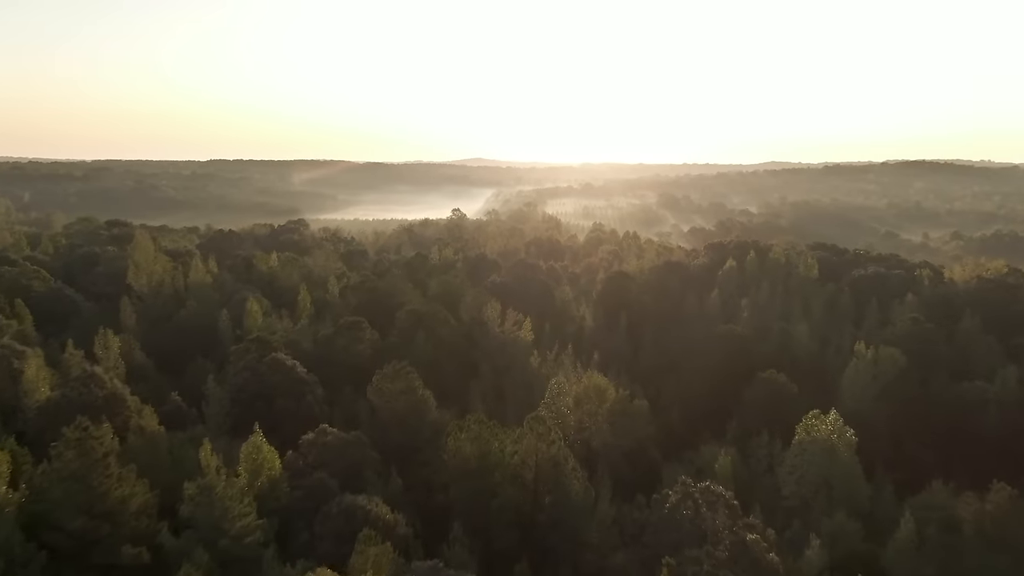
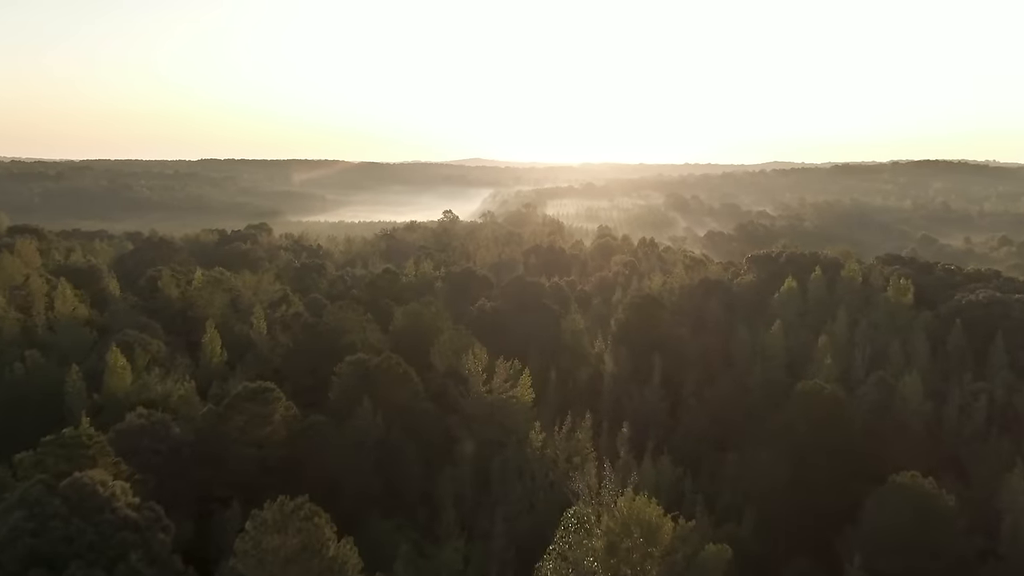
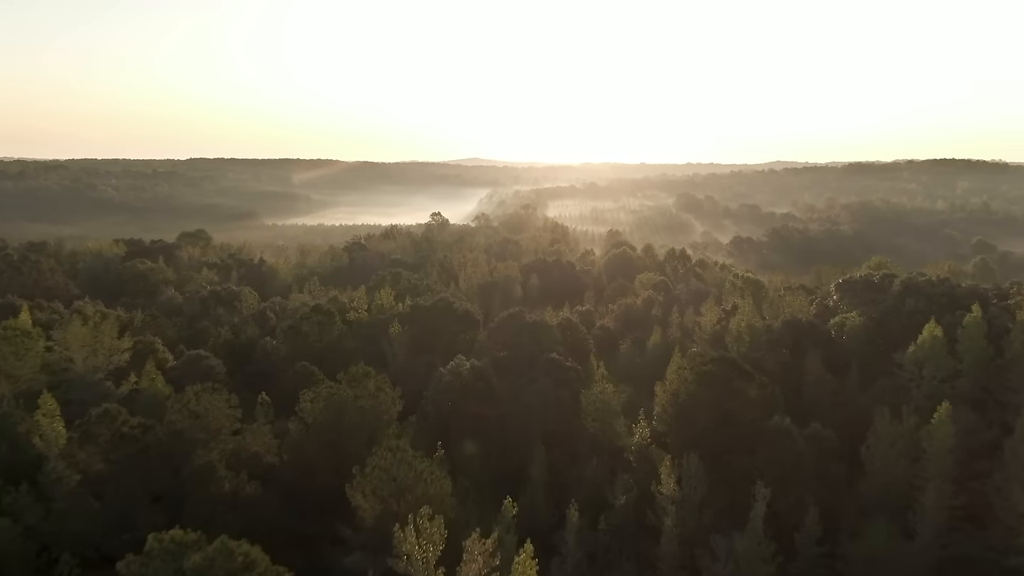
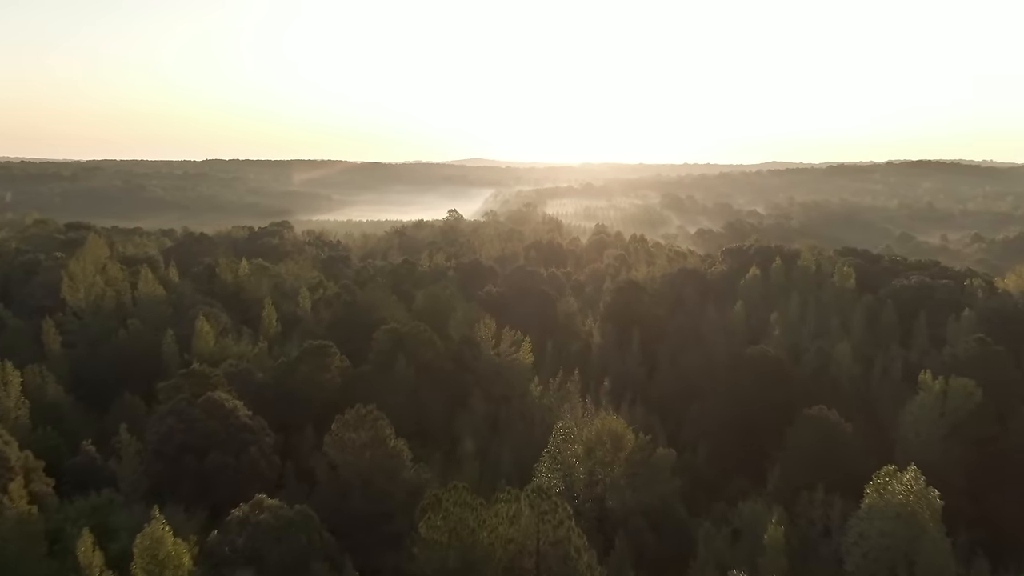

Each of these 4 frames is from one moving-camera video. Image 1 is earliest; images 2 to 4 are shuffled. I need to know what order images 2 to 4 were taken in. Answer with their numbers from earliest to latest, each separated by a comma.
4, 2, 3
